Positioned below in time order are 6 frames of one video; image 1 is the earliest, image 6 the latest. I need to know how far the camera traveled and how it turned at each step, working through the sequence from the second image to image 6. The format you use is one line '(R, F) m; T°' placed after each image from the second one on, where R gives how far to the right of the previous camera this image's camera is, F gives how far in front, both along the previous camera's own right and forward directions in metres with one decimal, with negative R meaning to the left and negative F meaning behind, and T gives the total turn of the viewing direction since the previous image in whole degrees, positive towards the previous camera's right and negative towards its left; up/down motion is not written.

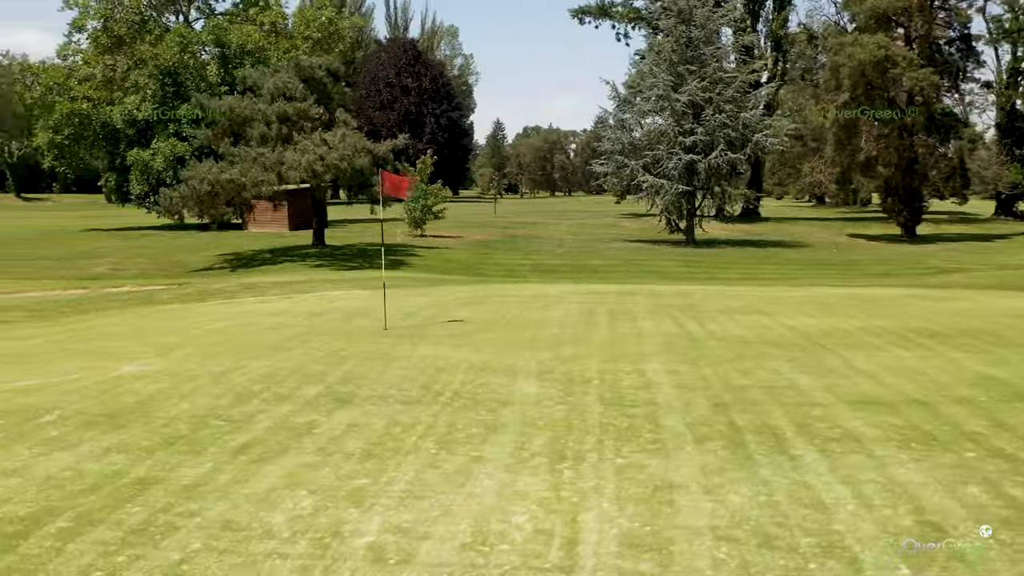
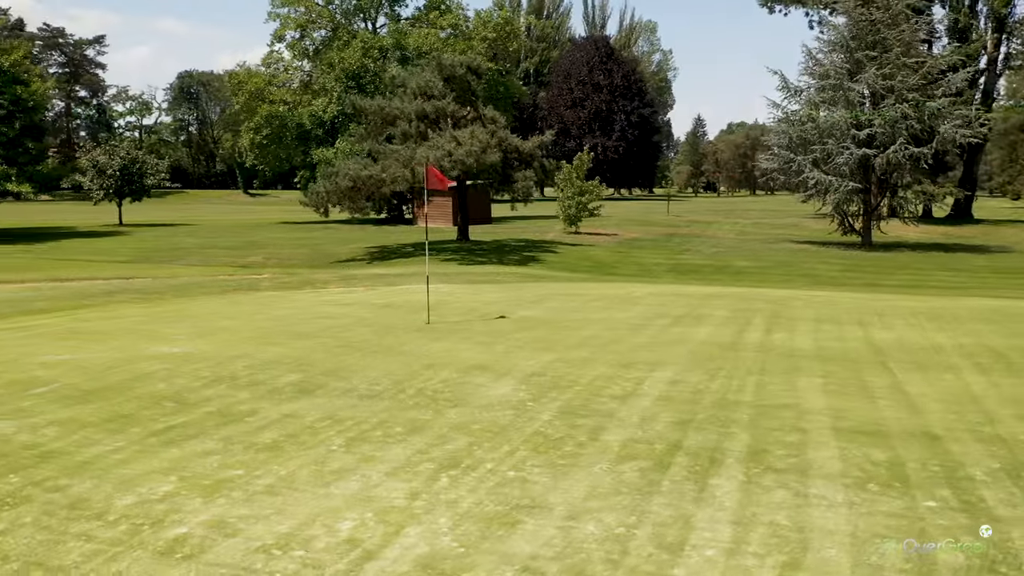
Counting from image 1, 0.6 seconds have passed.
(+2.5, +0.8) m; -14°
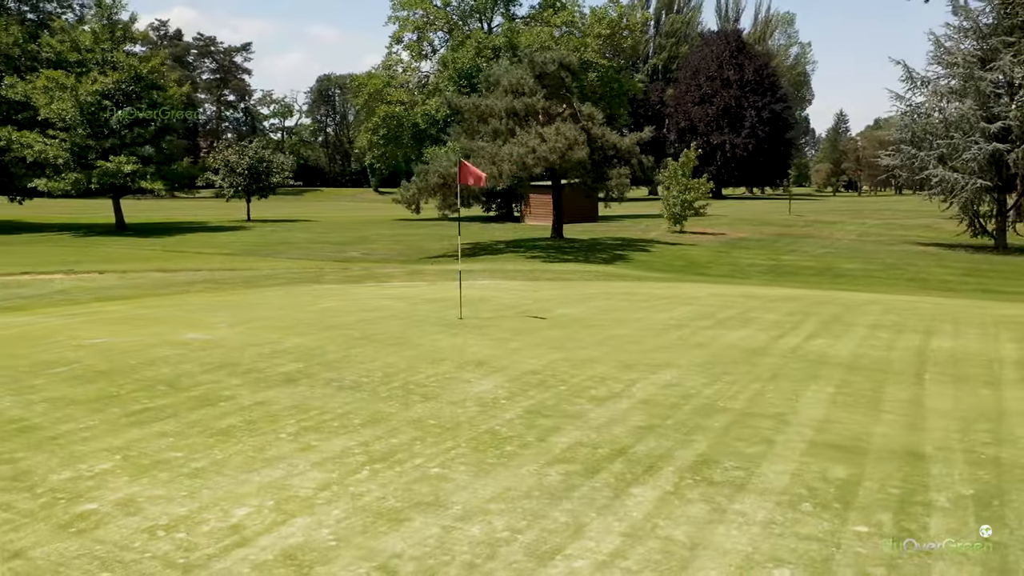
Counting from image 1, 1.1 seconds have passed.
(+1.6, +0.3) m; -9°
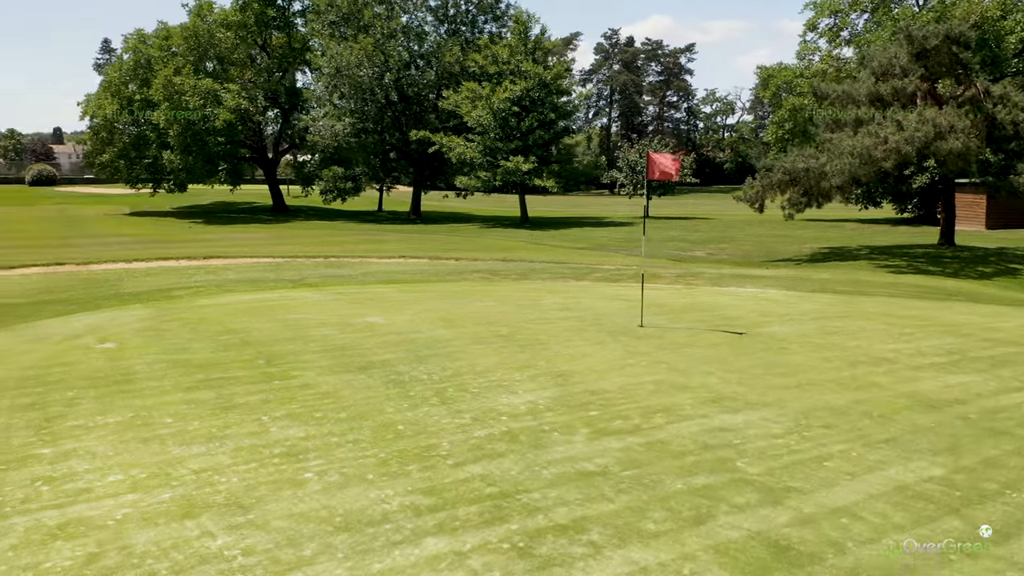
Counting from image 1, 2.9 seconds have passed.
(+3.8, +1.9) m; -31°
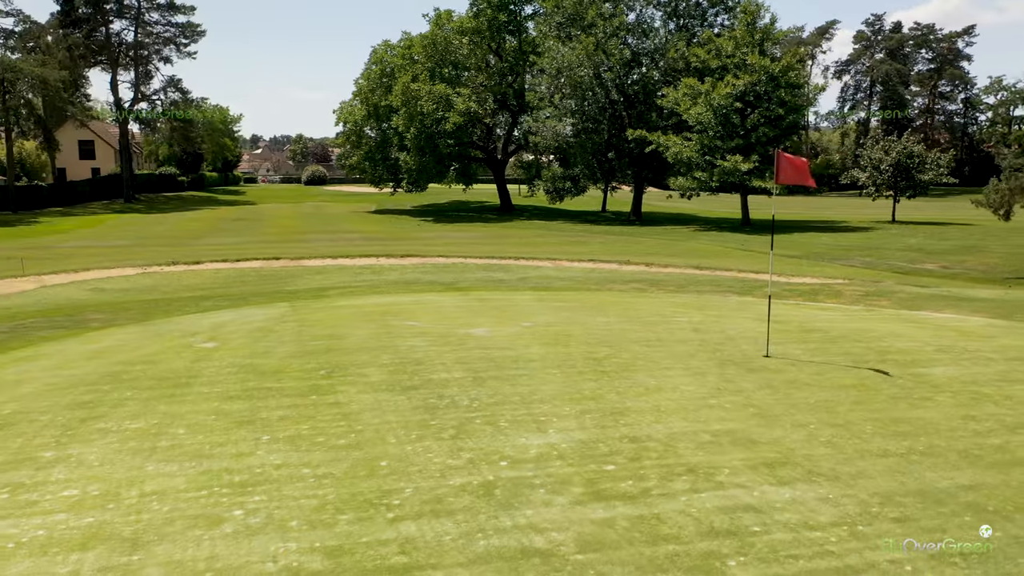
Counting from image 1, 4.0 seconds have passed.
(+1.9, +1.3) m; -17°
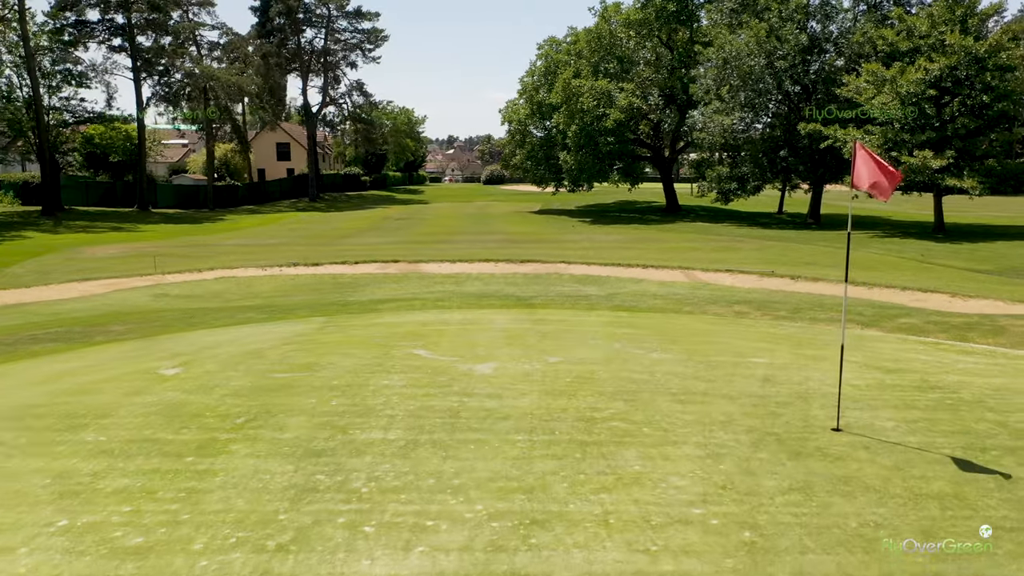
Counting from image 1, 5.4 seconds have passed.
(+2.0, +2.5) m; -13°
